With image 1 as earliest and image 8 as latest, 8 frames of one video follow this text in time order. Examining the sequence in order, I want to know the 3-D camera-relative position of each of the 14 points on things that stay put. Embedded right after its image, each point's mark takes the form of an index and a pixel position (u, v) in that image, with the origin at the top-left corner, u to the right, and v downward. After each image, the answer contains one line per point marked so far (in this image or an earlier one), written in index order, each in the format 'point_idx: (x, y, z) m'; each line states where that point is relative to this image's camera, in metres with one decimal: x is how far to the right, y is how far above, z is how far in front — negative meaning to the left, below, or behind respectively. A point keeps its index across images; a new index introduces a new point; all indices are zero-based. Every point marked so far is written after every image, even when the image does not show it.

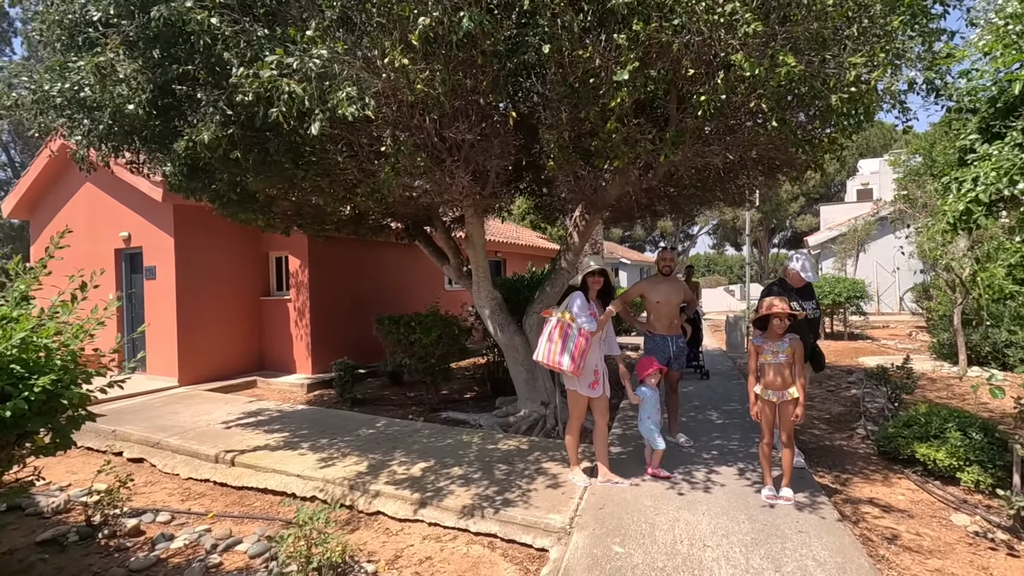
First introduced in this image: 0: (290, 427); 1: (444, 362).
0: (-2.7, -1.7, +6.7) m
1: (-0.9, -1.0, +7.1) m
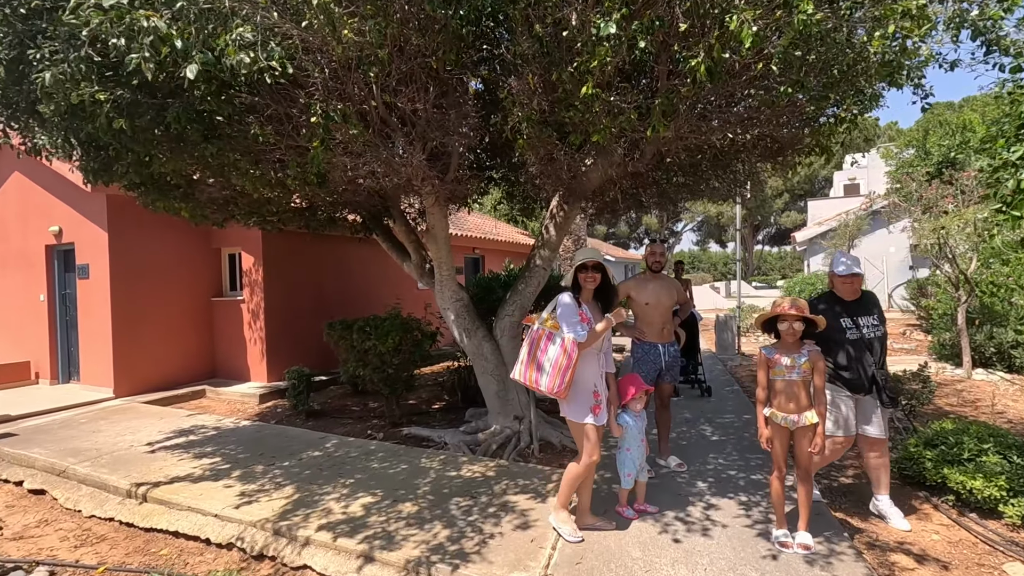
0: (-3.1, -1.7, +5.8) m
1: (-1.3, -1.0, +6.3) m
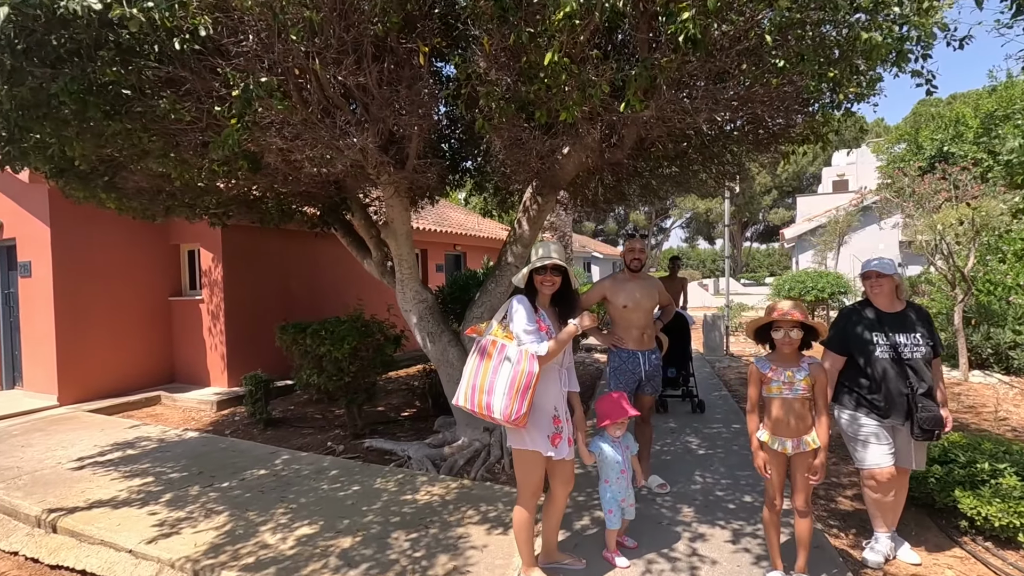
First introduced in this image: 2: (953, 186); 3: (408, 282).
0: (-3.4, -1.7, +5.2) m
1: (-1.6, -1.0, +5.8) m
2: (+9.3, +2.1, +11.3) m
3: (-1.0, +0.1, +5.3) m
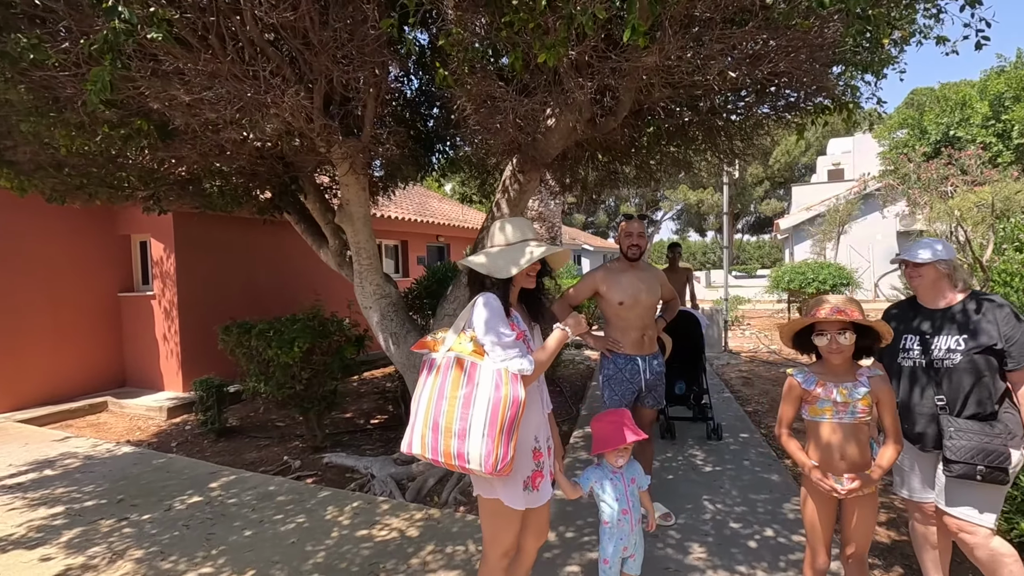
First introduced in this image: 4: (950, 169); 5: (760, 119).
0: (-3.6, -1.7, +4.5) m
1: (-1.8, -0.9, +5.0) m
2: (+9.0, +2.3, +10.7) m
3: (-1.2, +0.1, +4.5) m
4: (+8.8, +2.4, +10.8) m
5: (+2.3, +1.6, +5.0) m
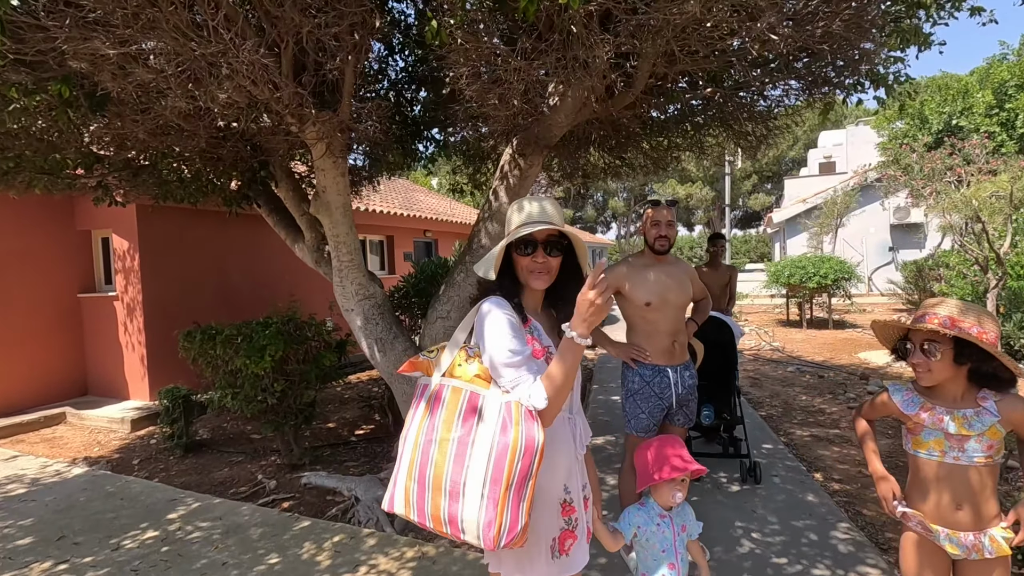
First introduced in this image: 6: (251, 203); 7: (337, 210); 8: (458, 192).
0: (-3.6, -1.7, +3.9) m
1: (-1.8, -0.9, +4.5) m
2: (+8.8, +2.5, +10.4) m
3: (-1.2, +0.1, +4.0) m
4: (+8.6, +2.5, +10.4) m
5: (+2.3, +1.6, +4.6) m
6: (-2.4, +0.8, +4.9) m
7: (-1.3, +0.6, +3.9) m
8: (-0.7, +1.2, +7.0) m
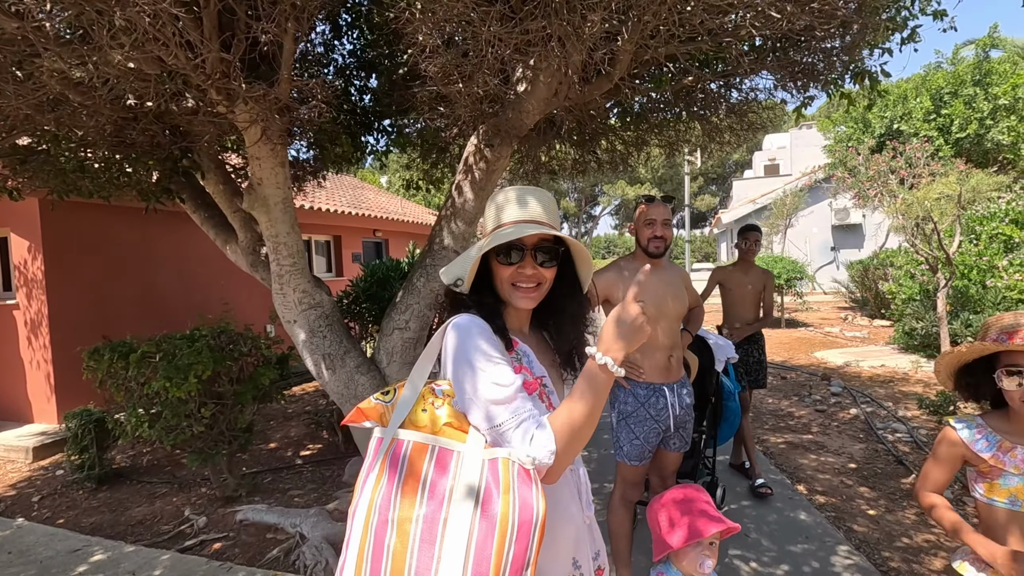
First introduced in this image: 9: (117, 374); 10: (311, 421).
0: (-3.7, -1.8, +3.1) m
1: (-2.0, -1.0, +3.9) m
2: (+7.9, +2.5, +10.8) m
3: (-1.4, +0.1, +3.4) m
4: (+7.7, +2.5, +10.8) m
5: (+2.0, +1.6, +4.3) m
6: (-2.7, +0.7, +4.2) m
7: (-1.5, +0.5, +3.3) m
8: (-1.2, +1.2, +6.5) m
9: (-2.8, -0.6, +3.8) m
10: (-2.2, -1.5, +6.0) m
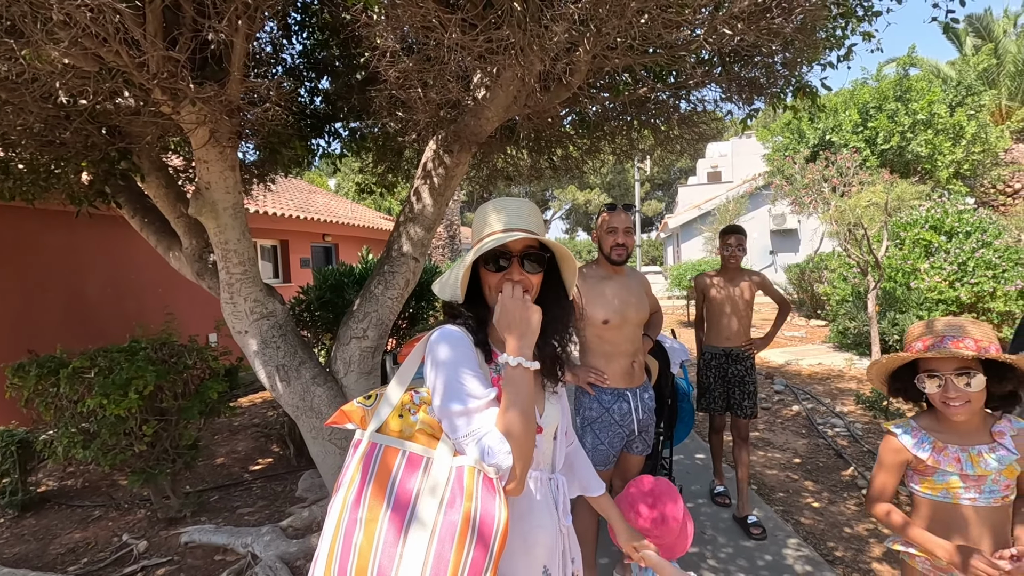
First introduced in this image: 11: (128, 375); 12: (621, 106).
0: (-3.9, -1.8, +2.8) m
1: (-2.3, -1.0, +3.6) m
2: (+7.0, +2.4, +11.5) m
3: (-1.7, 0.0, +3.3) m
4: (+6.8, +2.5, +11.4) m
5: (+1.7, +1.6, +4.5) m
6: (-3.0, +0.6, +4.0) m
7: (-1.7, +0.5, +3.2) m
8: (-1.7, +1.1, +6.4) m
9: (-3.1, -0.7, +3.5) m
10: (-2.7, -1.6, +5.8) m
11: (-2.4, -0.5, +3.4) m
12: (+0.9, +1.5, +4.4) m
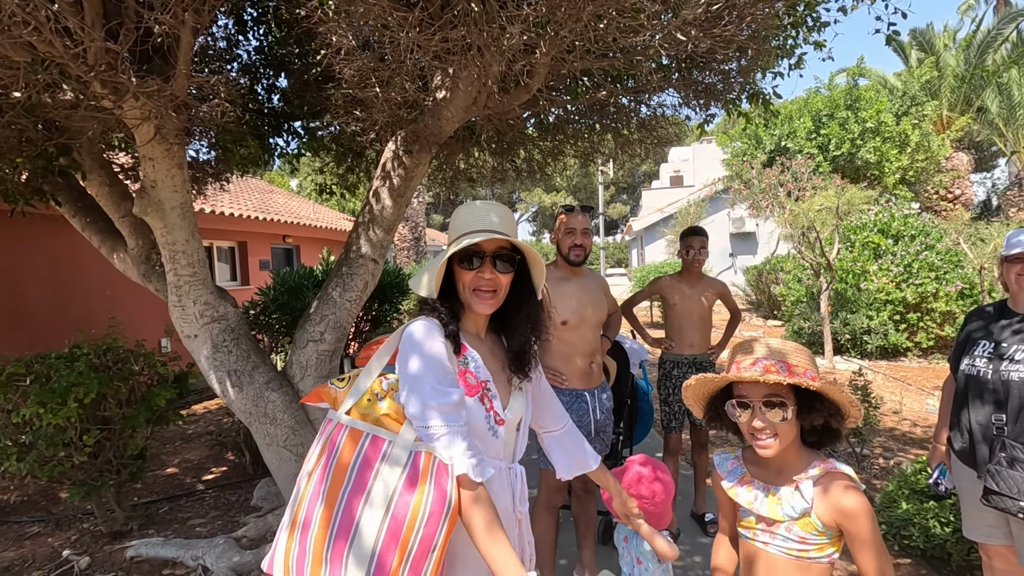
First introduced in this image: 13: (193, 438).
0: (-4.1, -1.9, +2.5) m
1: (-2.6, -1.1, +3.5) m
2: (+6.2, +2.4, +11.8) m
3: (-1.9, 0.0, +3.2) m
4: (+6.0, +2.5, +11.8) m
5: (+1.3, +1.5, +4.6) m
6: (-3.2, +0.6, +3.8) m
7: (-1.9, +0.4, +3.1) m
8: (-2.2, +1.1, +6.3) m
9: (-3.3, -0.7, +3.3) m
10: (-3.1, -1.6, +5.6) m
11: (-2.7, -0.6, +3.2) m
12: (+0.6, +1.5, +4.5) m
13: (-3.5, -1.6, +5.9) m
